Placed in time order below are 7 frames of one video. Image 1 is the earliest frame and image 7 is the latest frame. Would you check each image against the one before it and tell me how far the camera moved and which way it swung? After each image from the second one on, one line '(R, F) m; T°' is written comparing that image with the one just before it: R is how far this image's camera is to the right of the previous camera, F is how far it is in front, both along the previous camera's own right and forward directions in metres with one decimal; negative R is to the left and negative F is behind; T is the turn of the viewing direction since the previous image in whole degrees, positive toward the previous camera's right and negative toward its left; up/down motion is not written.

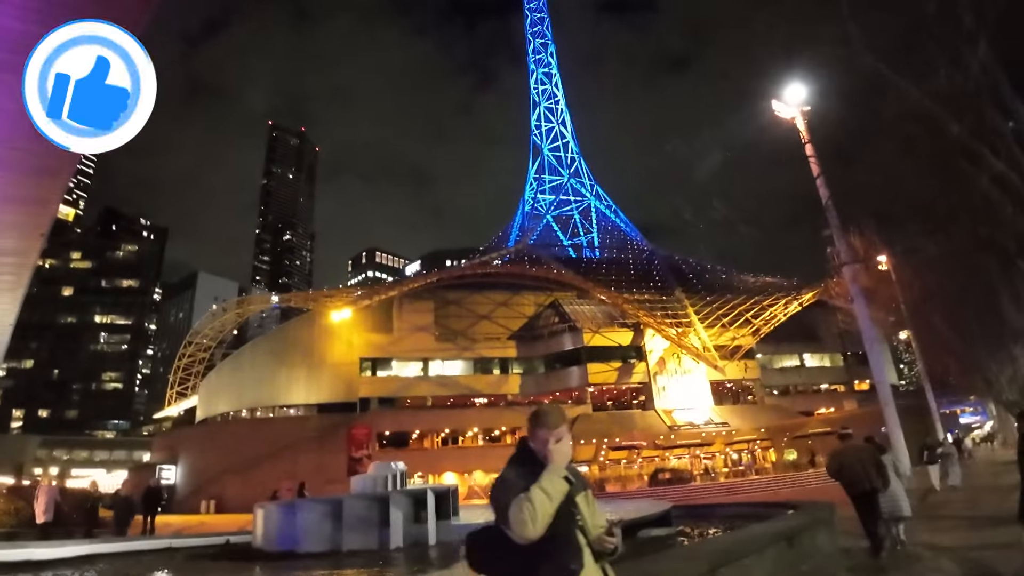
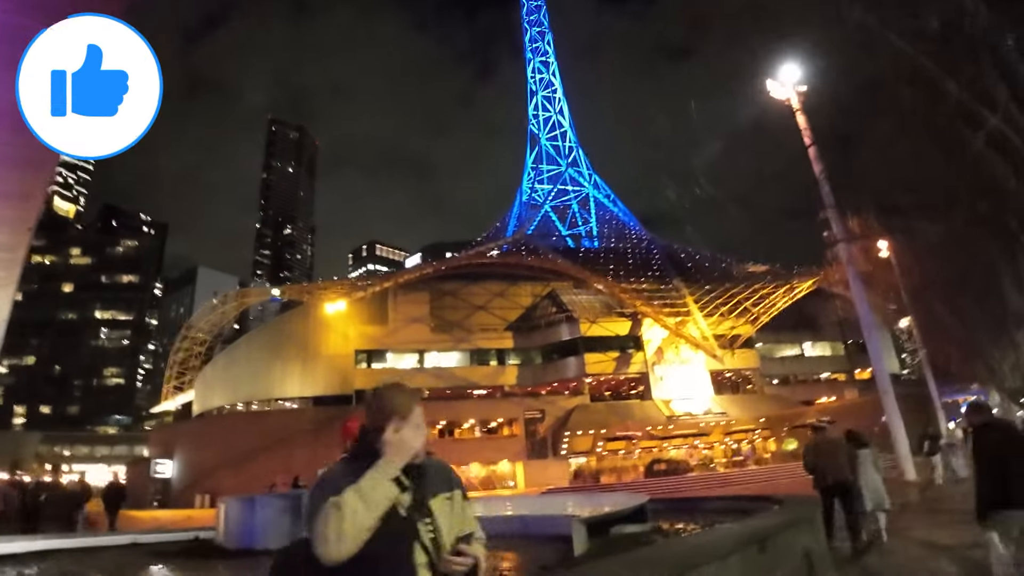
(+0.4, +0.5) m; 0°
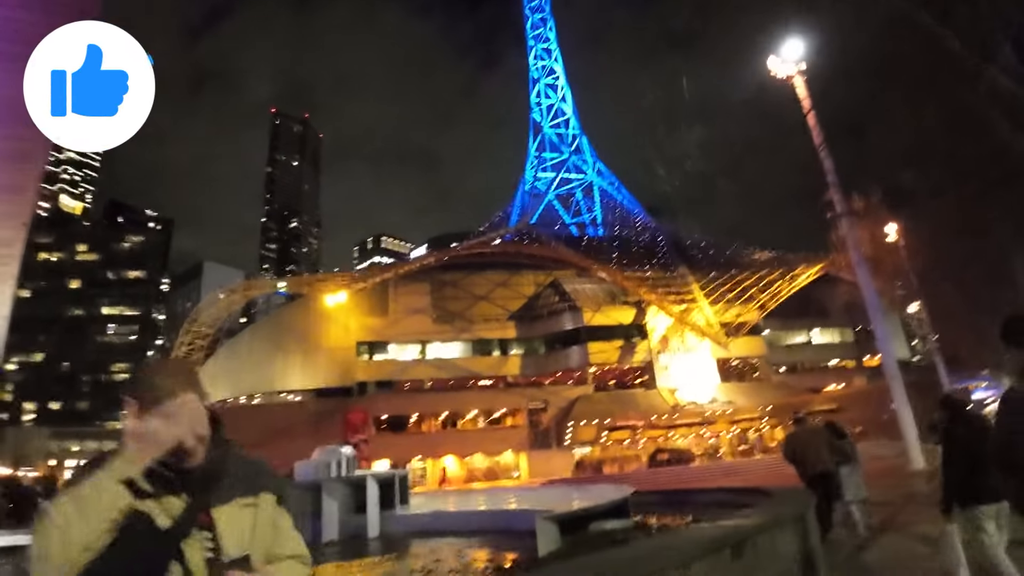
(+0.3, +0.5) m; -1°
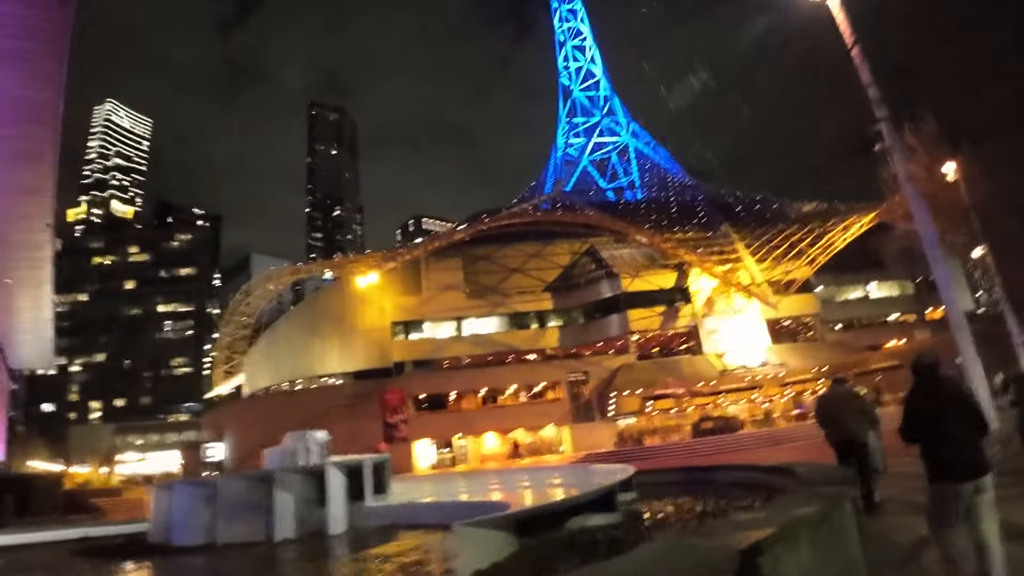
(+0.7, +1.3) m; -4°
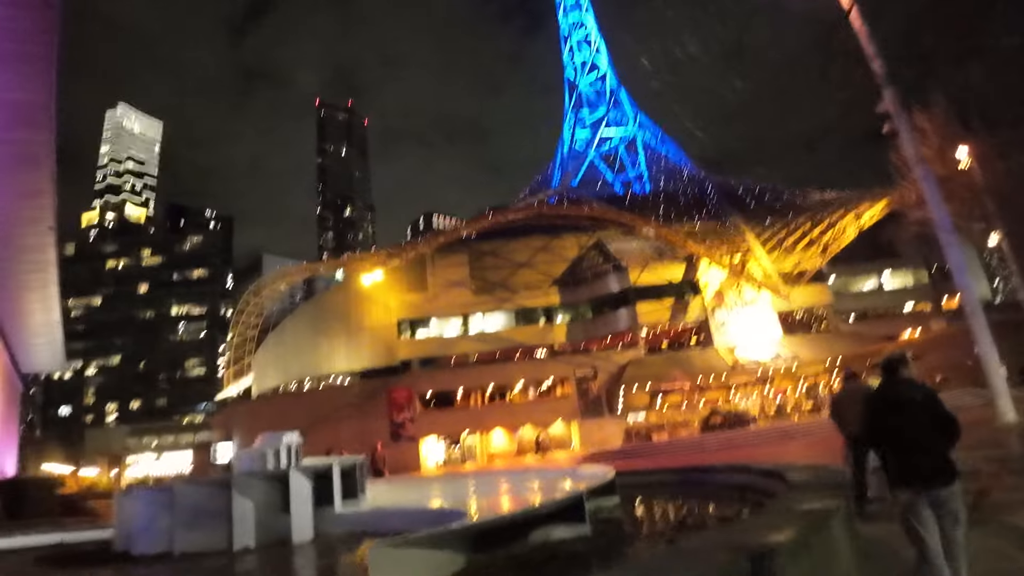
(+0.4, +0.5) m; -1°
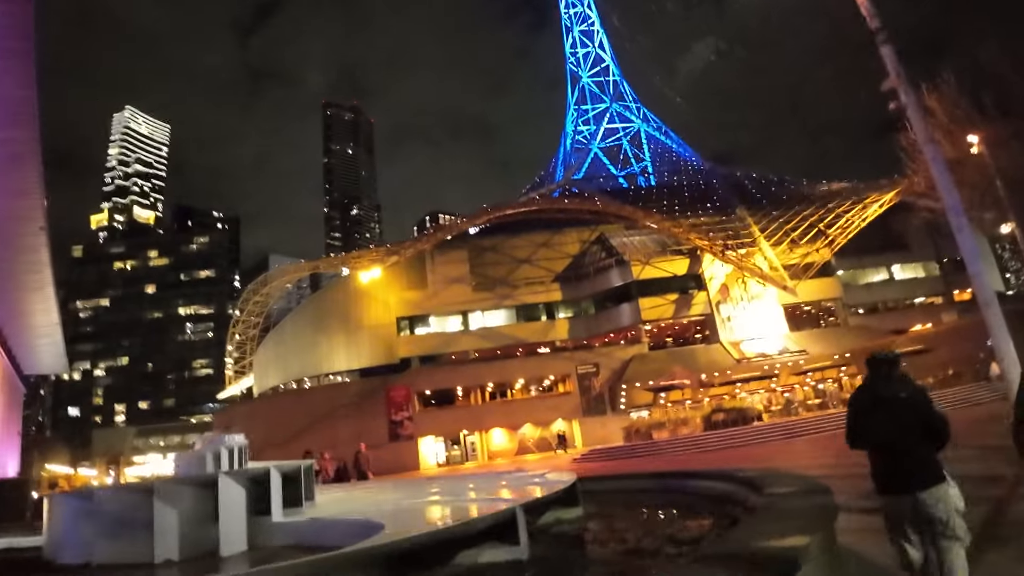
(+0.5, +0.7) m; -1°
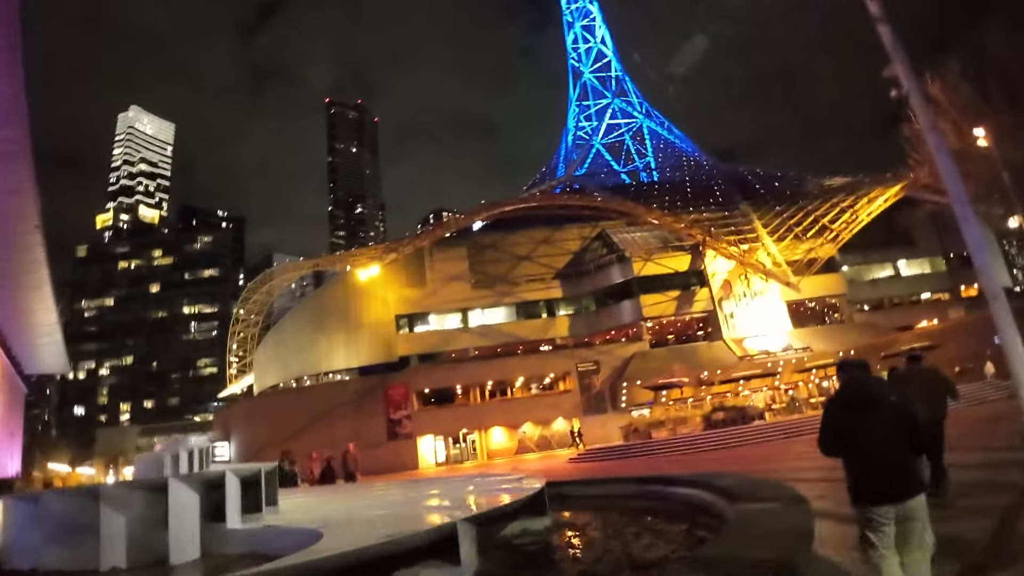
(+0.3, +0.4) m; 0°
